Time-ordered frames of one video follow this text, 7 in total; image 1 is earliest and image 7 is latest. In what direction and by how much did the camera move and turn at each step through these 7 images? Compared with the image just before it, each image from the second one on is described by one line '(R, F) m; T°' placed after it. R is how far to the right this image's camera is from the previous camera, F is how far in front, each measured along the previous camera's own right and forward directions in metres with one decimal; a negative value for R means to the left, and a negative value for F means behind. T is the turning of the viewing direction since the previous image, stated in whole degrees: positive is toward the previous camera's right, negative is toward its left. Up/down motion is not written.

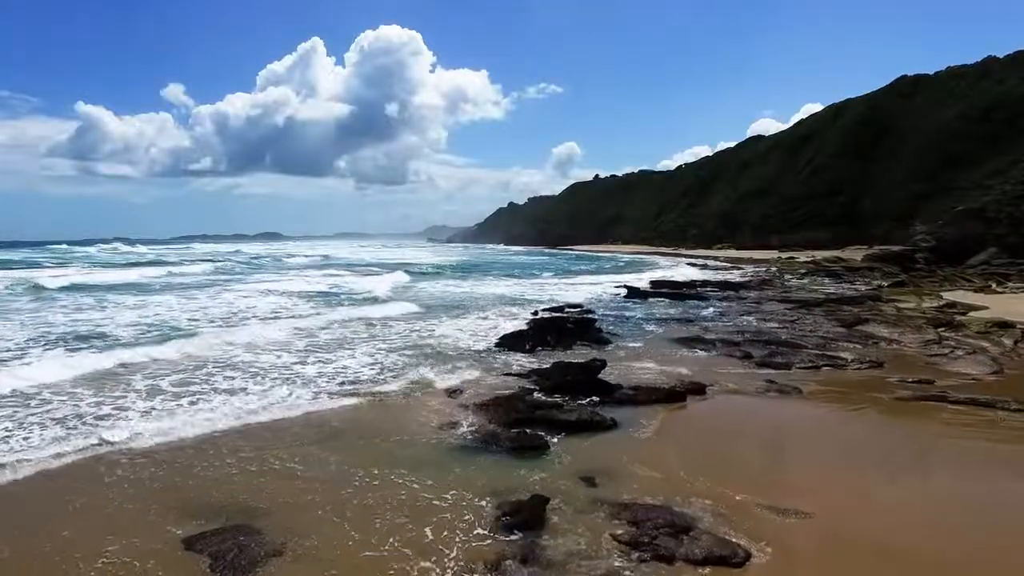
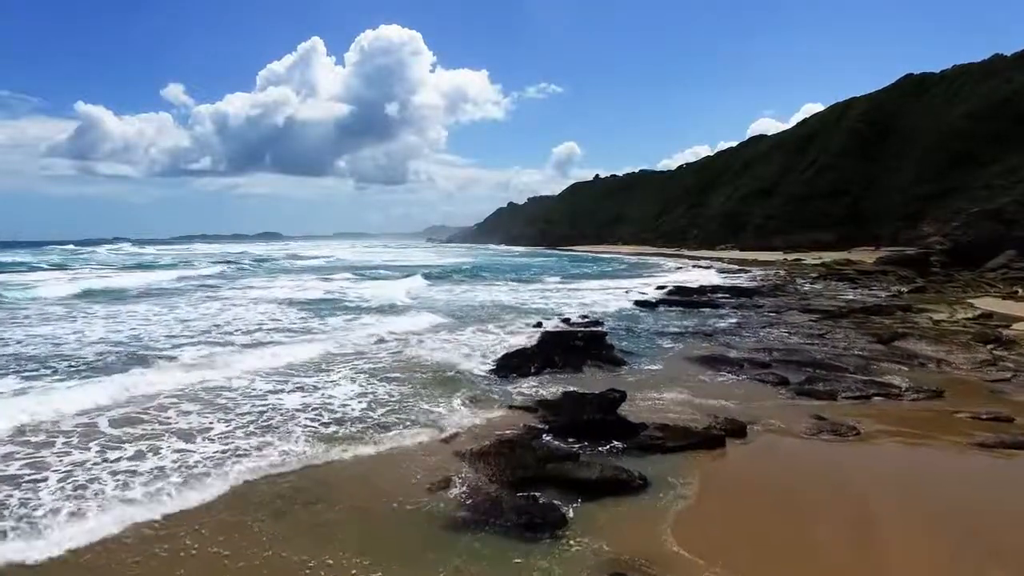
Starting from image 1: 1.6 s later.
(-0.1, +1.5) m; 0°
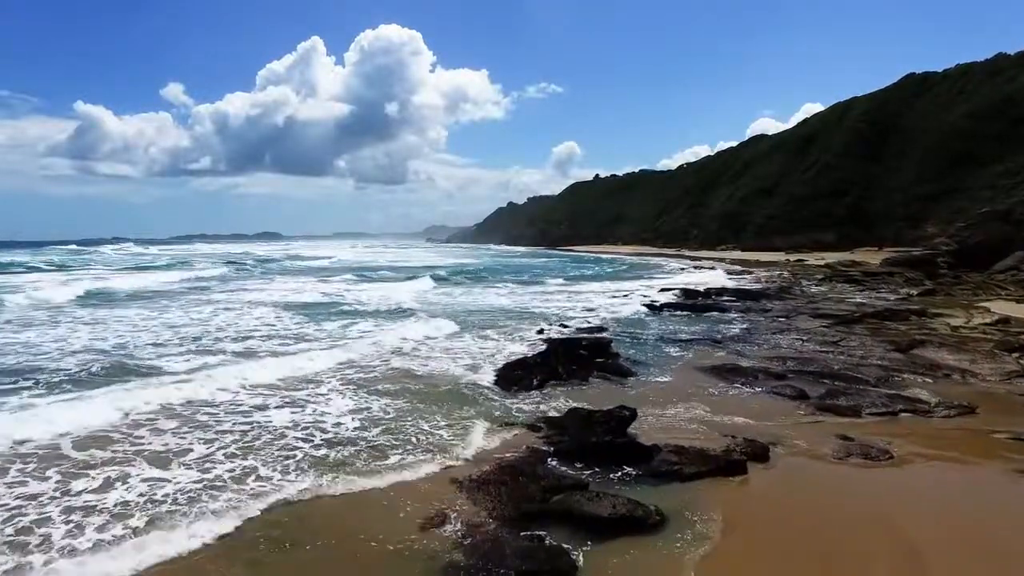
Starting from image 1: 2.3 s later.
(0.0, +0.7) m; 0°
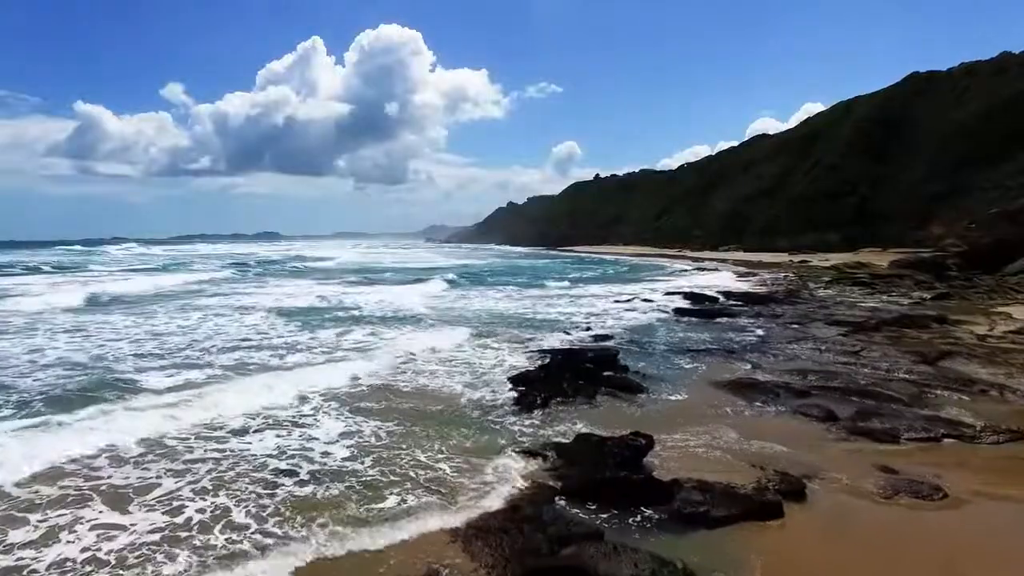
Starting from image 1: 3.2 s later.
(0.0, +0.9) m; 0°
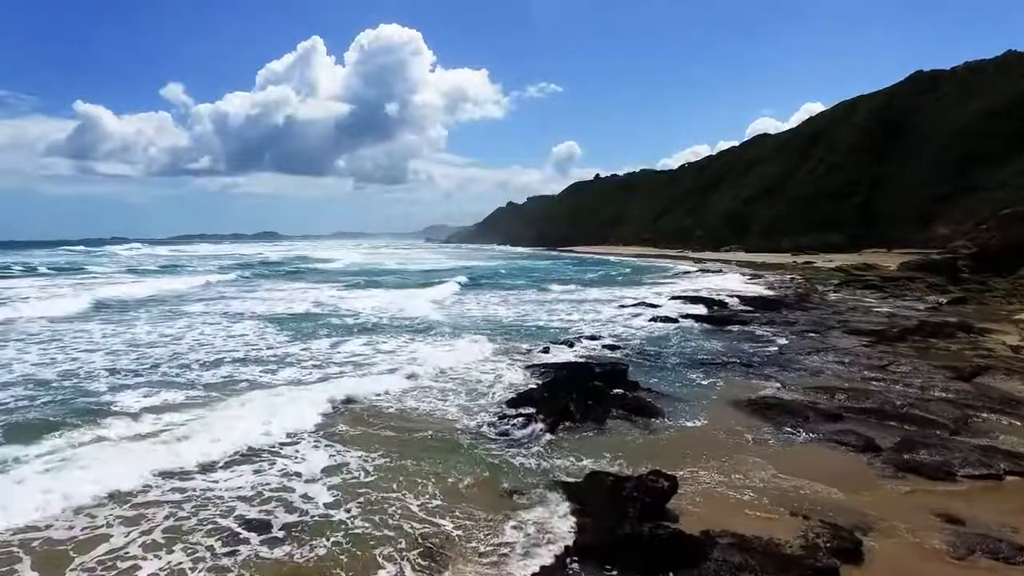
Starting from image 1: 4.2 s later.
(0.0, +1.0) m; 0°
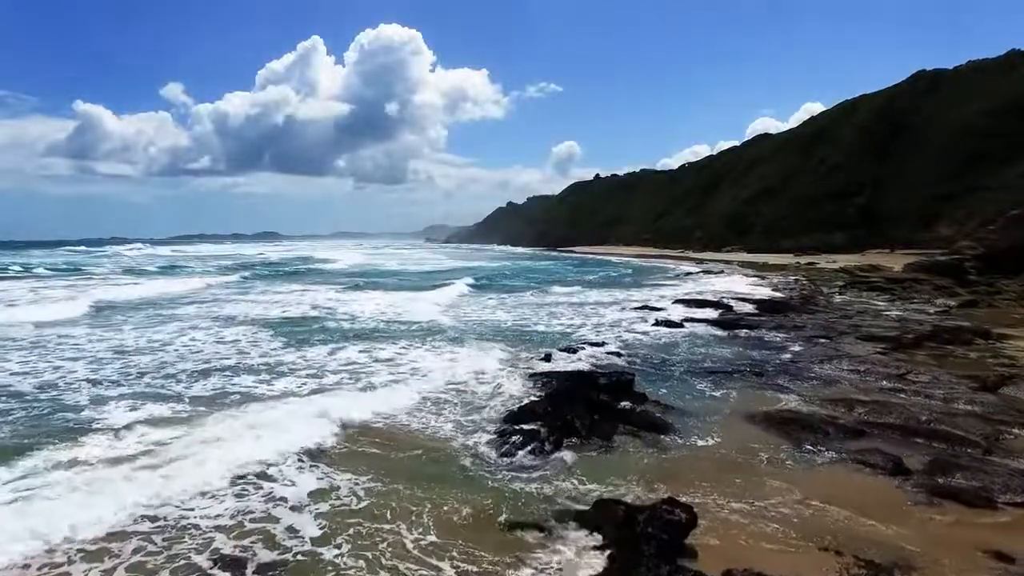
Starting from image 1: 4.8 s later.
(0.0, +0.6) m; 0°
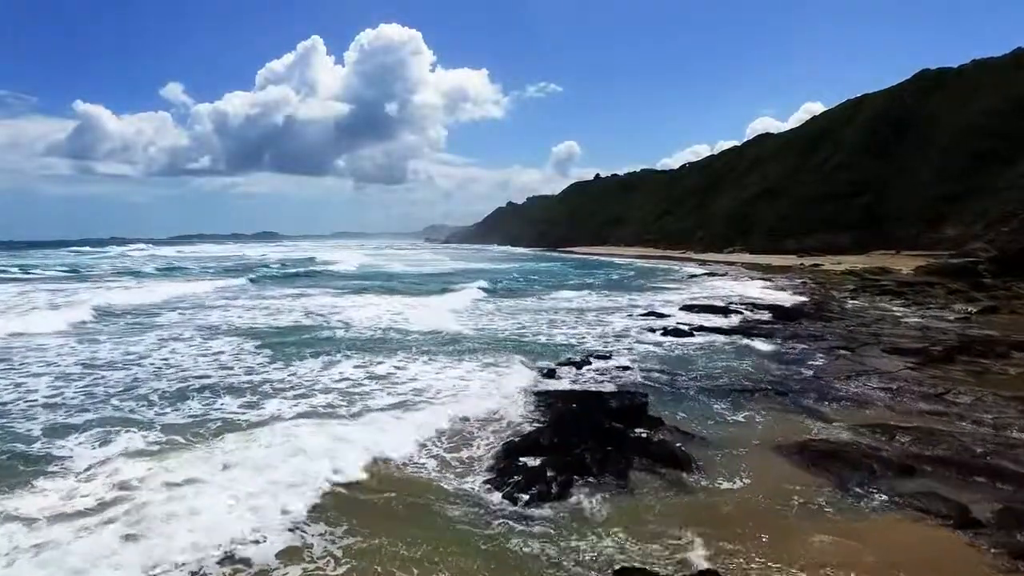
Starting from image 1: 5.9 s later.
(0.0, +1.1) m; 0°
